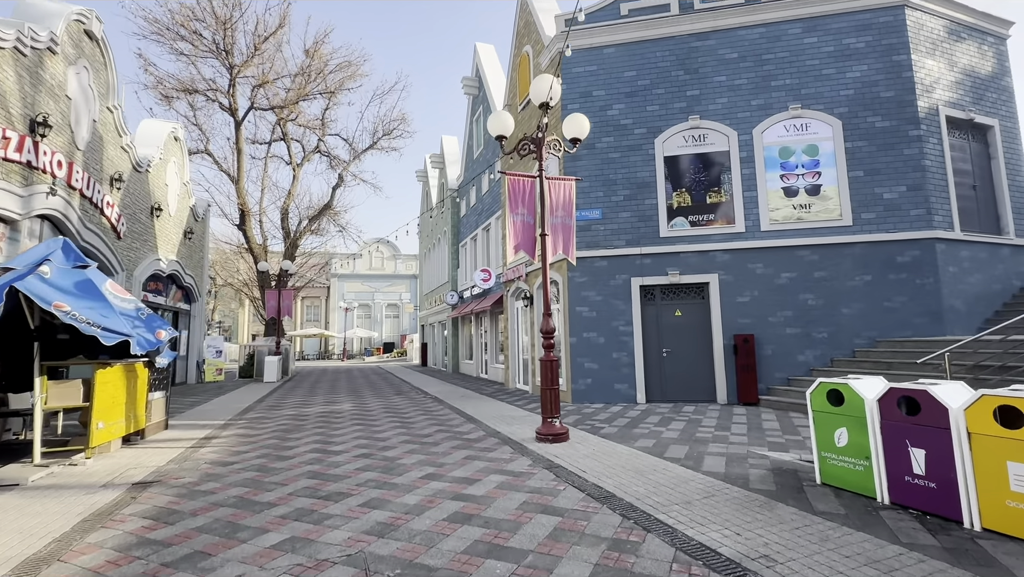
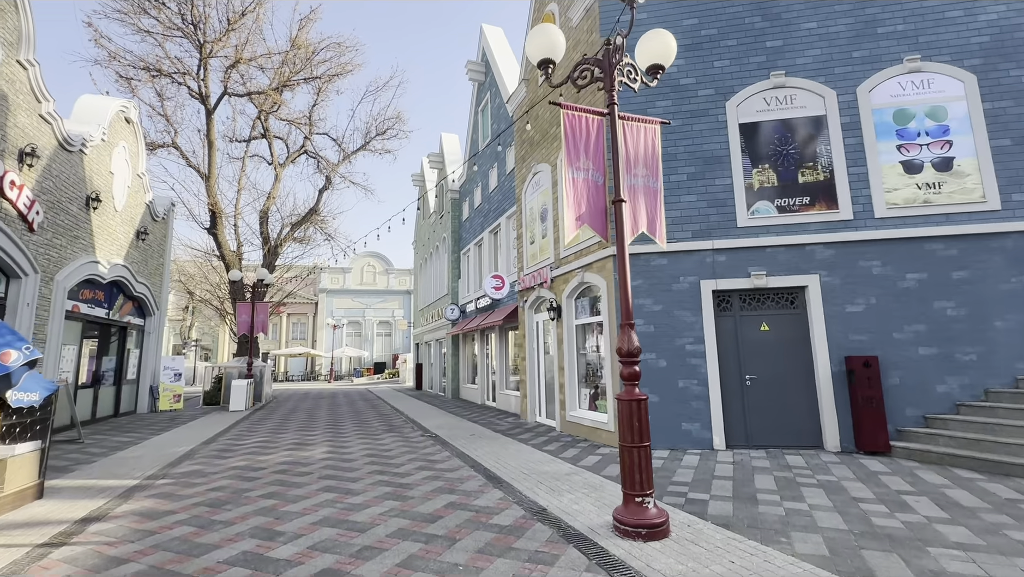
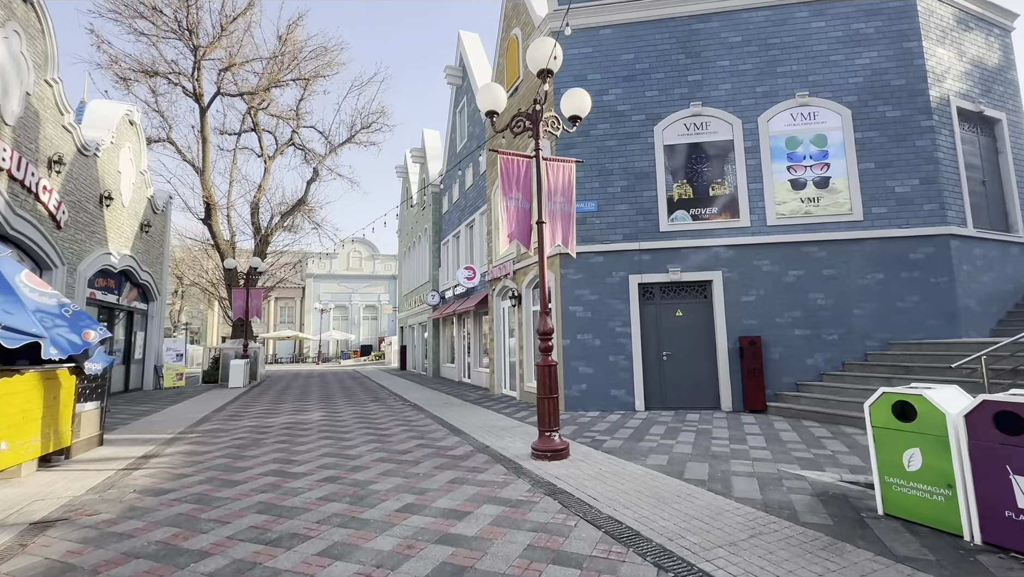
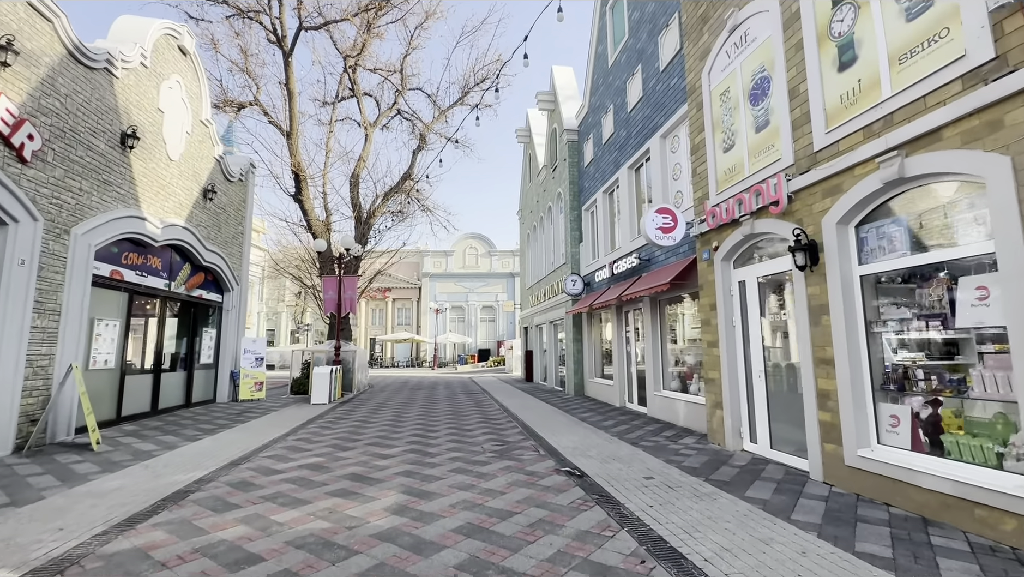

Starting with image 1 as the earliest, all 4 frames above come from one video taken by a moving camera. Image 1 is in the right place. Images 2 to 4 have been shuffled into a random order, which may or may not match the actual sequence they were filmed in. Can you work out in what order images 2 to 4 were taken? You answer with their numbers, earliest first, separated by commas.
3, 2, 4
